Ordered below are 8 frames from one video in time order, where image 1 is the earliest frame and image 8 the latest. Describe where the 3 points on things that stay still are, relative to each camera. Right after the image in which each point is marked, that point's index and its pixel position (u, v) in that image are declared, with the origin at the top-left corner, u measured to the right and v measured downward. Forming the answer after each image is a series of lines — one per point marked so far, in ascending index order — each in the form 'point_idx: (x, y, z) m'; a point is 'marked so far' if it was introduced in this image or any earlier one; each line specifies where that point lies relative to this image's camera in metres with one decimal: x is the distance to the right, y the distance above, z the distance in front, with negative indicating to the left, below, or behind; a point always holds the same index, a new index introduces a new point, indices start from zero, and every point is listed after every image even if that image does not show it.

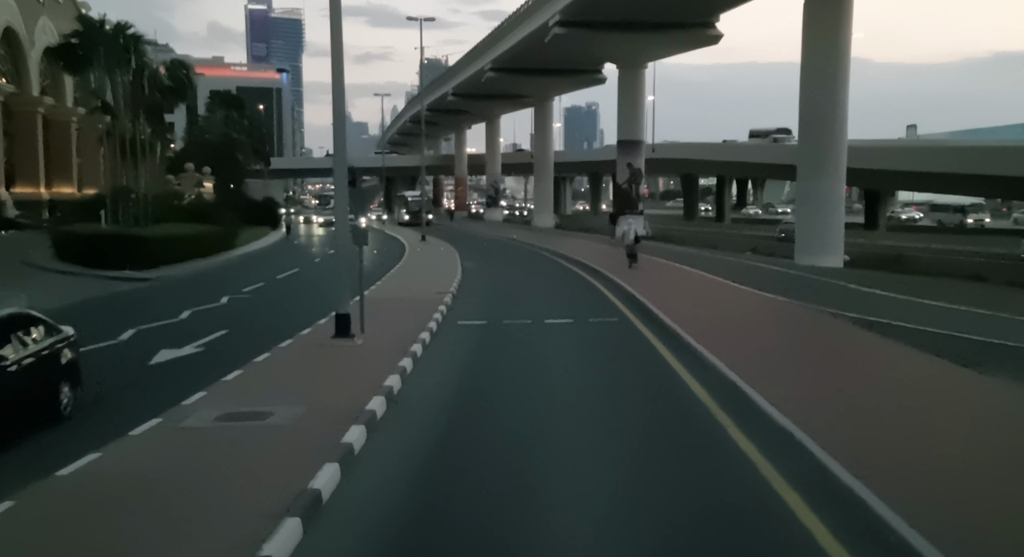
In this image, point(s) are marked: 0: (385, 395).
0: (-1.5, -1.4, +11.9) m
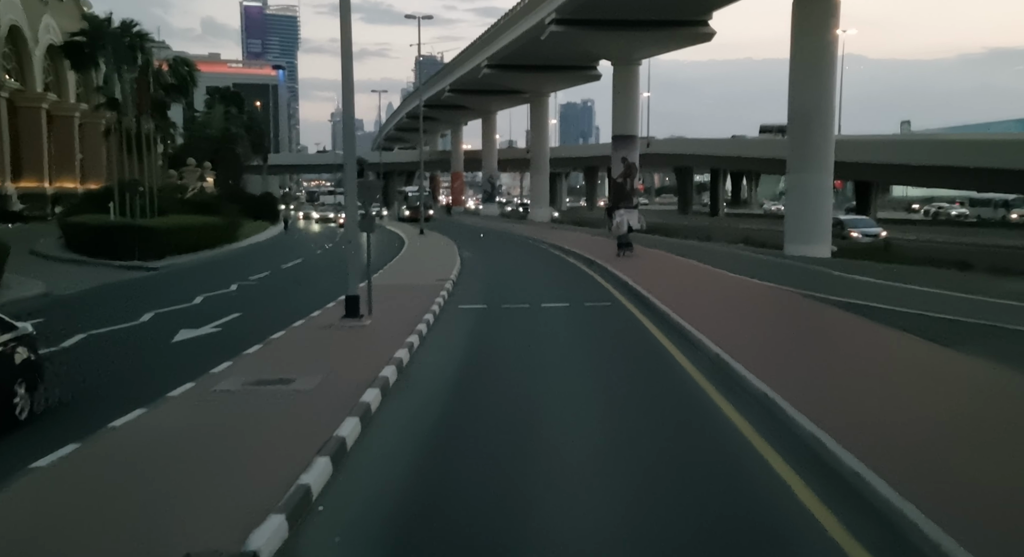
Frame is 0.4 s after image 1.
0: (-1.5, -1.1, +12.9) m
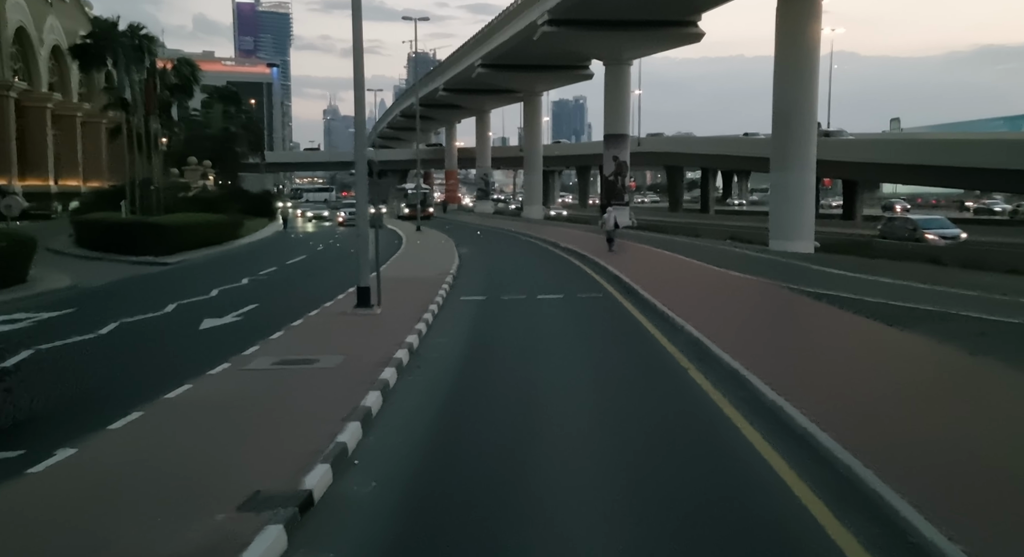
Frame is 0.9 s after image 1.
0: (-1.5, -1.0, +14.2) m
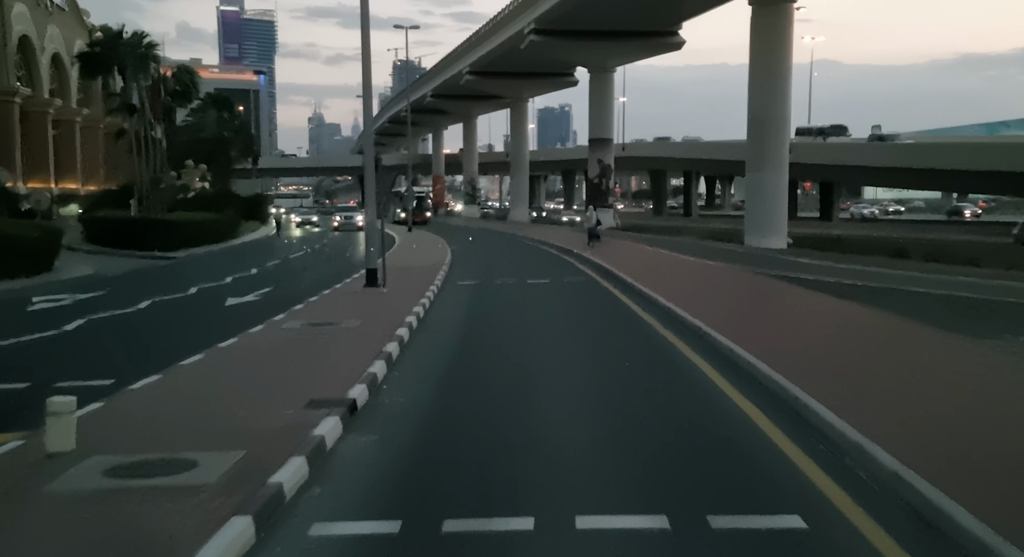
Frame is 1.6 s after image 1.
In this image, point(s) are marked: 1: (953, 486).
0: (-1.6, -0.6, +16.1) m
1: (+2.9, -1.4, +6.3) m
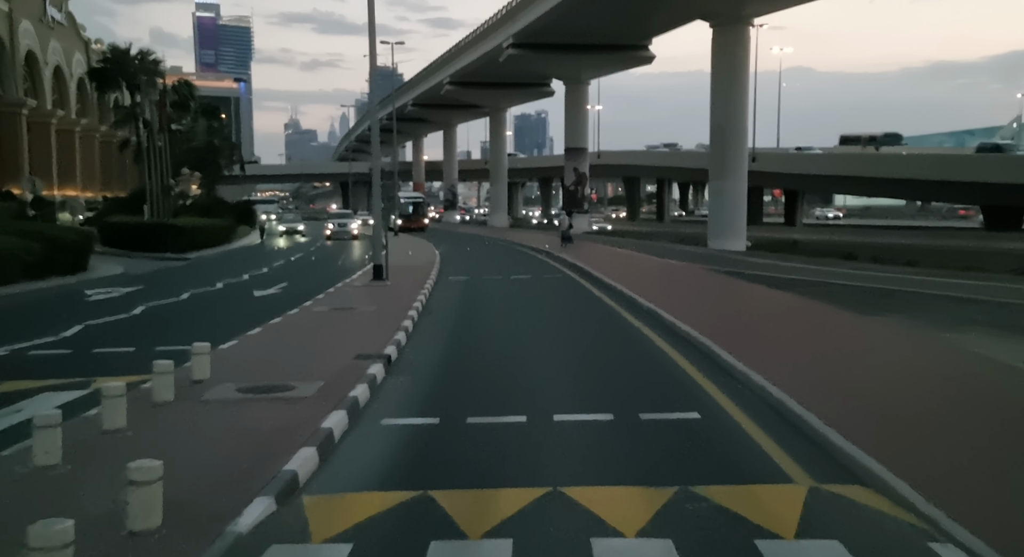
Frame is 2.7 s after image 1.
0: (-1.8, -0.5, +19.3) m
1: (+2.9, -1.2, +9.6) m
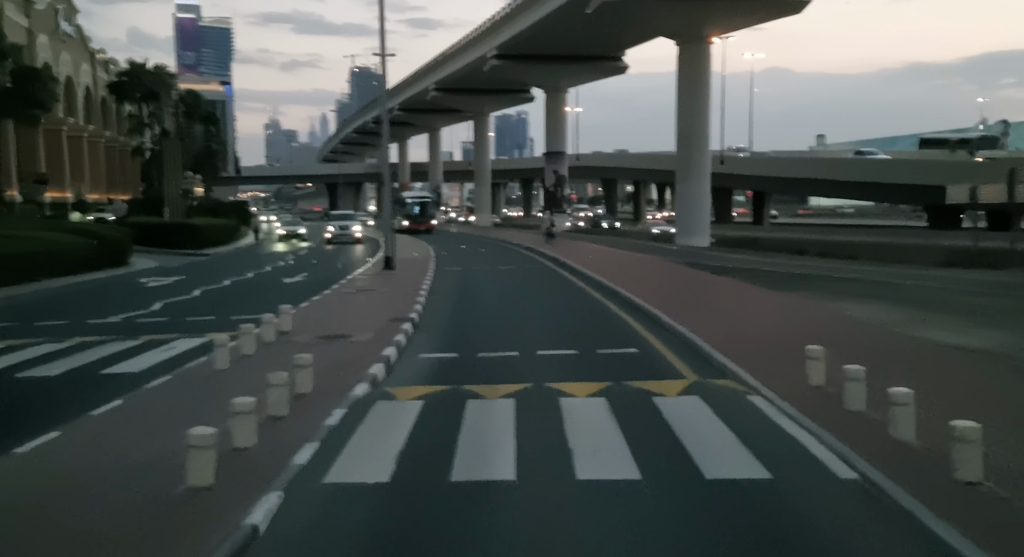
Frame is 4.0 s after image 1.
0: (-2.1, -0.2, +23.5) m
1: (+2.8, -0.9, +13.8) m
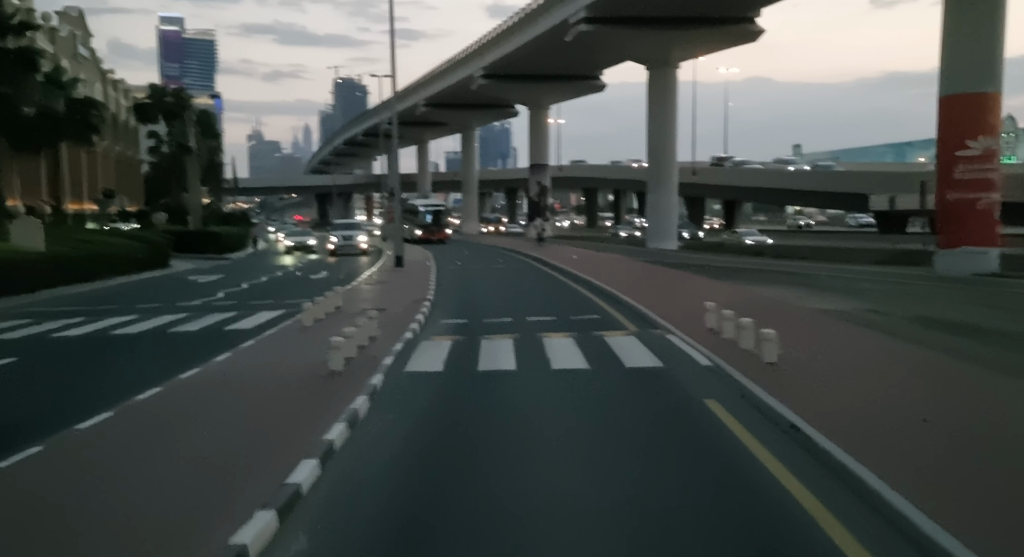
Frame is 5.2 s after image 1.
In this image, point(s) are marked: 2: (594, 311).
0: (-2.3, -0.1, +28.4) m
1: (+2.8, -0.6, +18.8) m
2: (+1.7, -0.7, +19.0) m
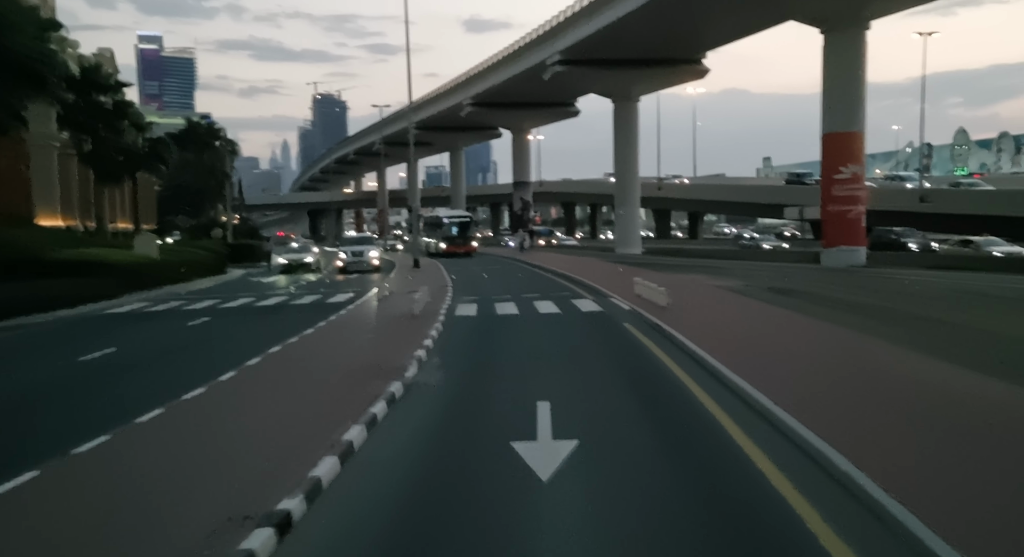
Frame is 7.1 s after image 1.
0: (-2.6, 0.0, +37.0) m
1: (+2.7, -0.3, +27.5) m
2: (+1.6, -0.4, +27.7) m
